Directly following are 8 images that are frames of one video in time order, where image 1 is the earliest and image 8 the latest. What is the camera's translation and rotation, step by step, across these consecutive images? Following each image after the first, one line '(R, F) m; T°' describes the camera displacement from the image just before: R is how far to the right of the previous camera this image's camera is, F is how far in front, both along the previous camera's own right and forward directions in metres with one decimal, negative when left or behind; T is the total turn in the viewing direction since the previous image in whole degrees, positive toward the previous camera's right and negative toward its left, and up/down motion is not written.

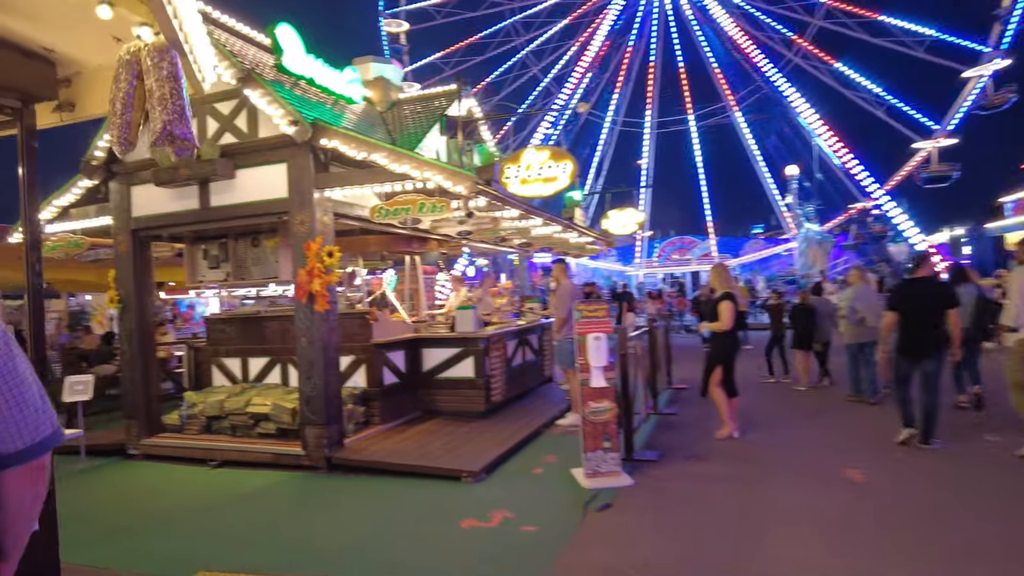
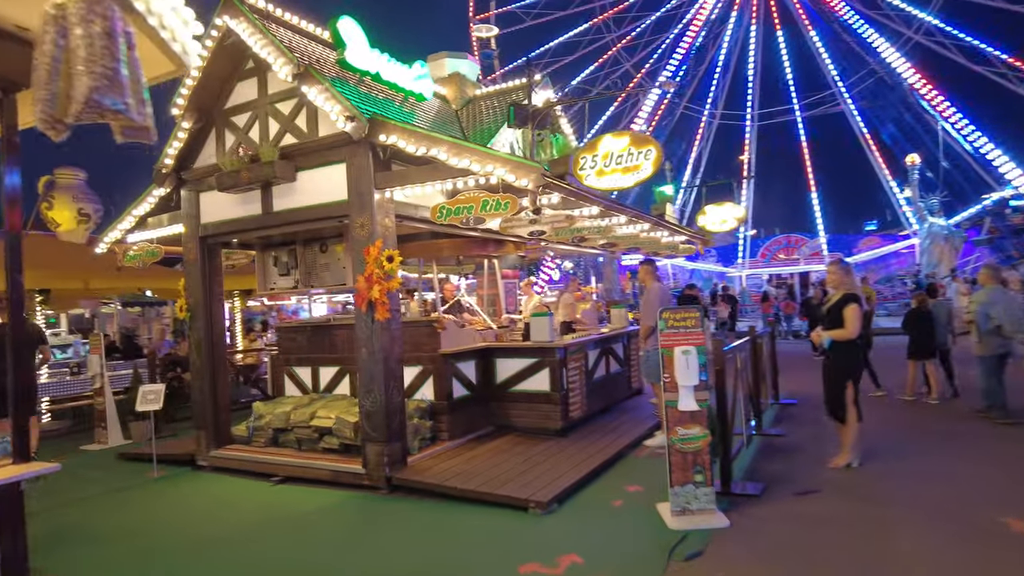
(+0.2, +0.6) m; -8°
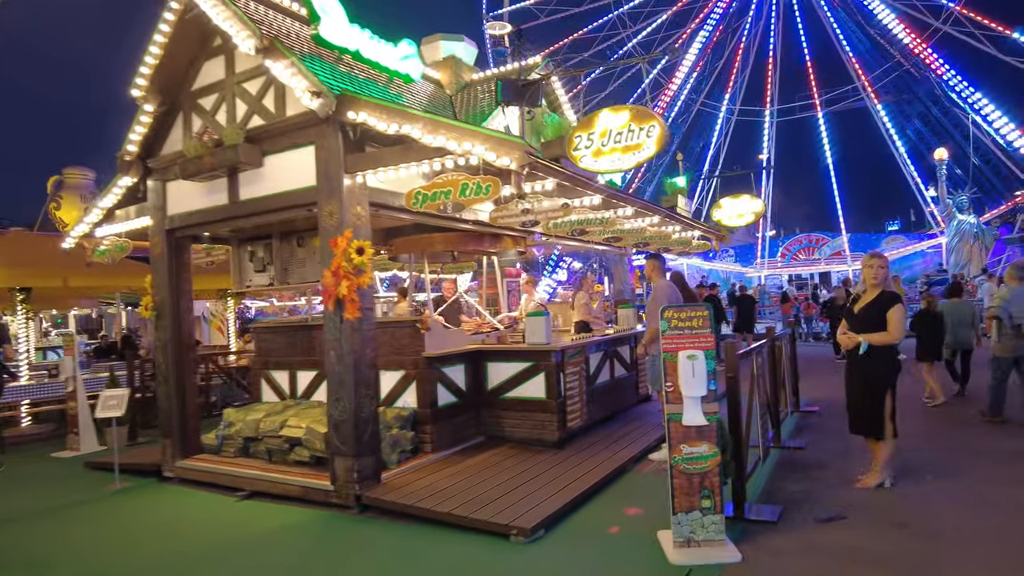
(+0.2, +0.6) m; -2°
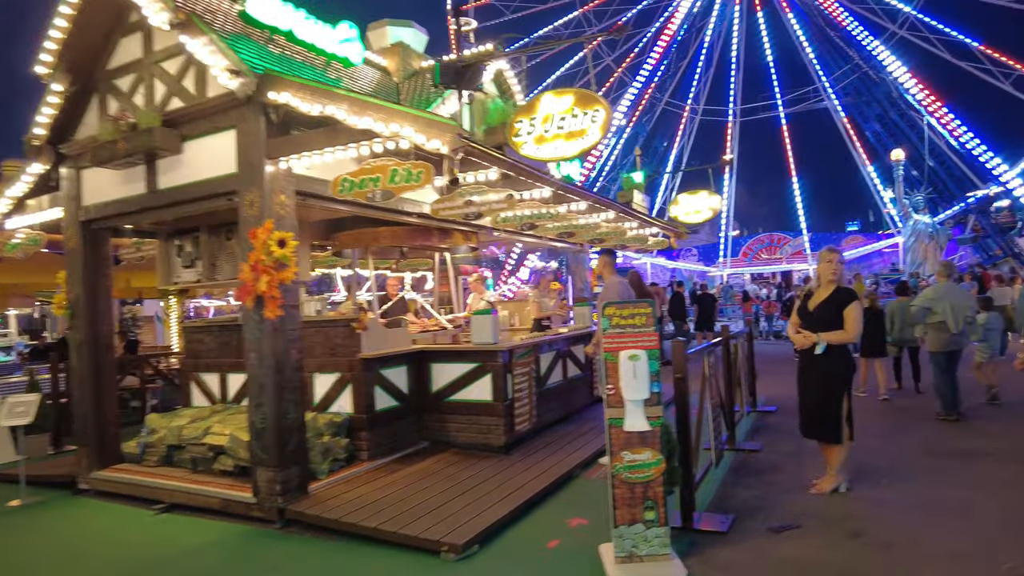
(+0.2, +0.3) m; +3°
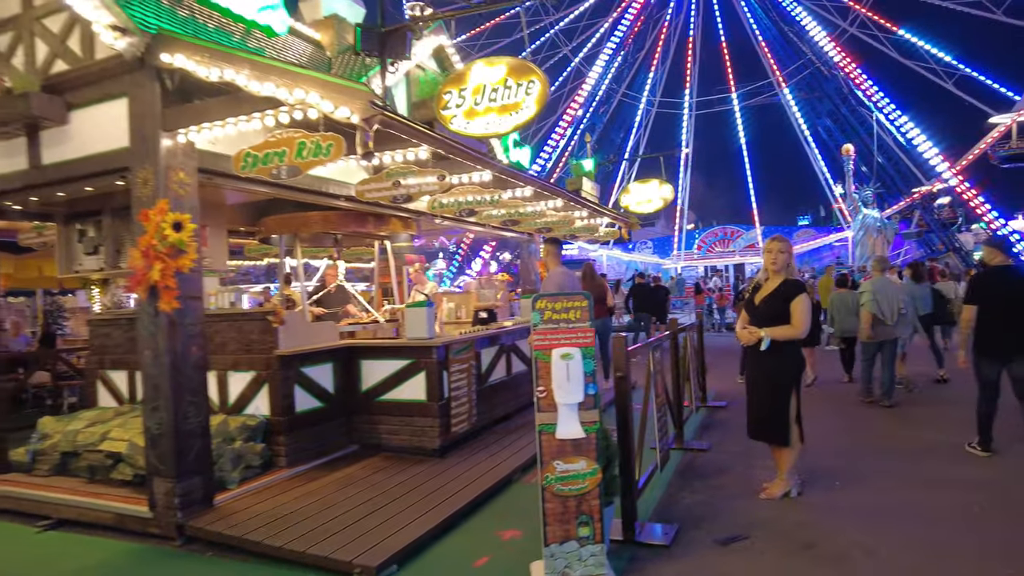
(+0.2, +0.4) m; +4°
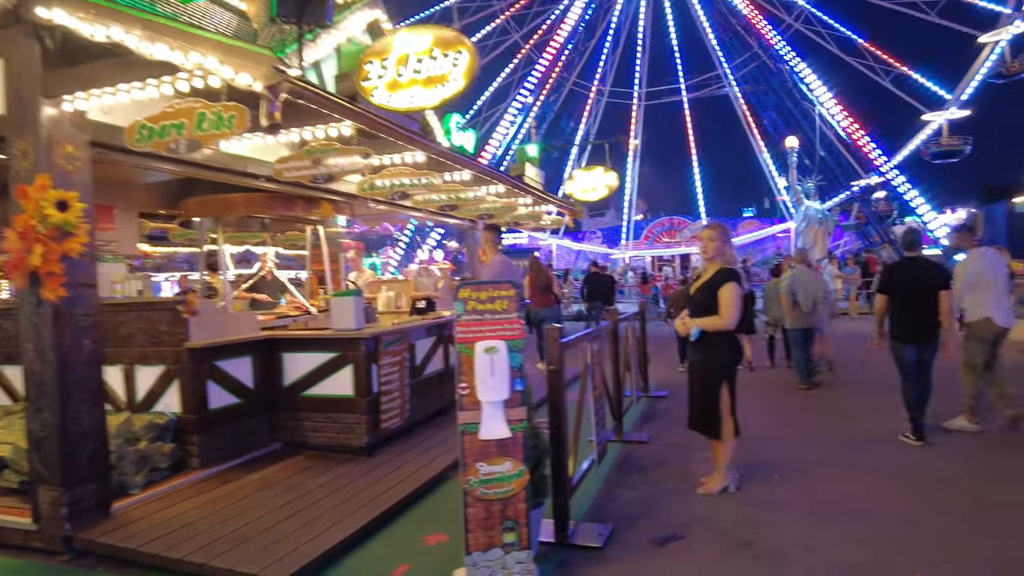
(+0.1, +0.3) m; +4°
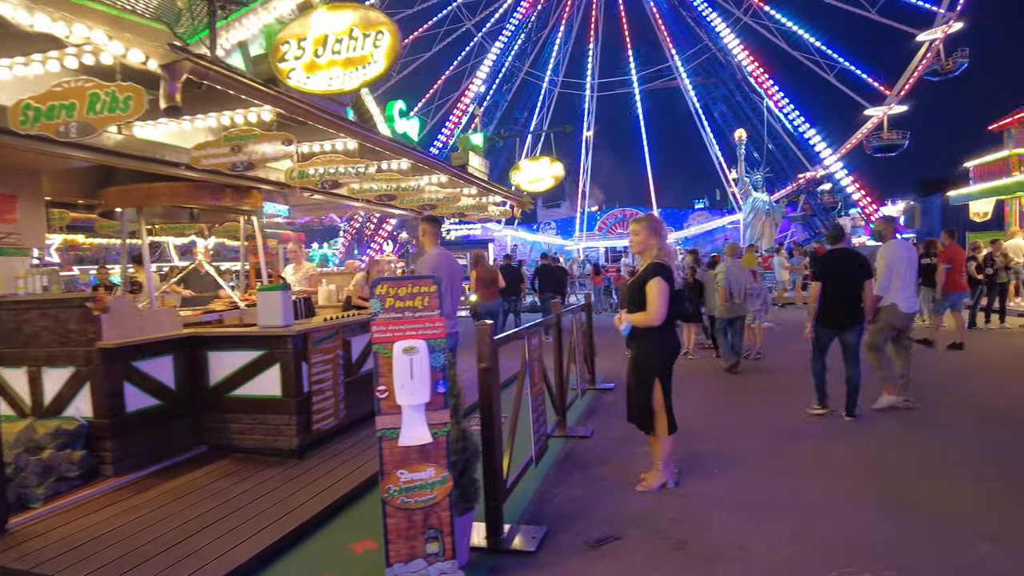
(+0.1, +0.2) m; +4°
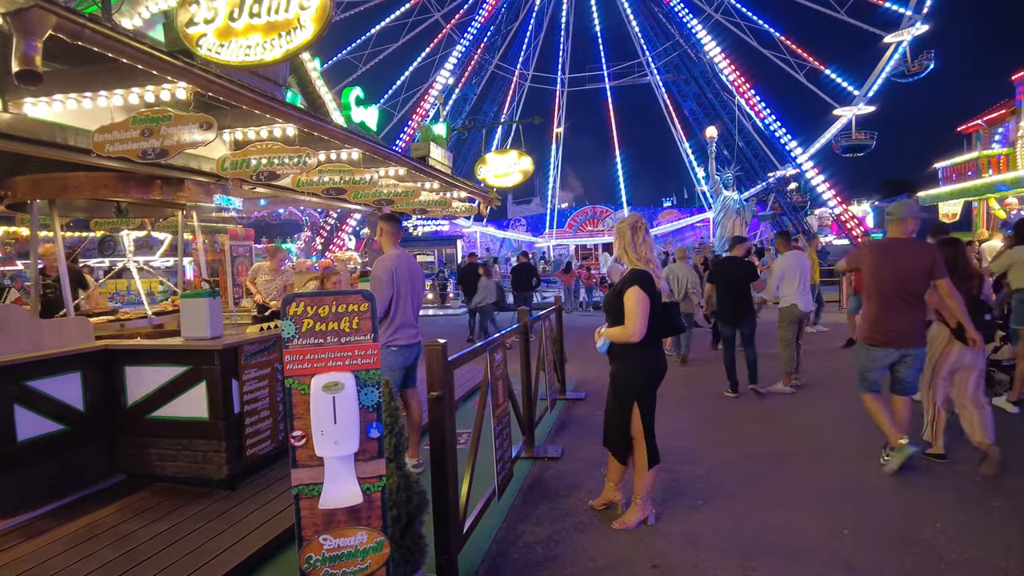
(+0.1, +0.5) m; +3°
